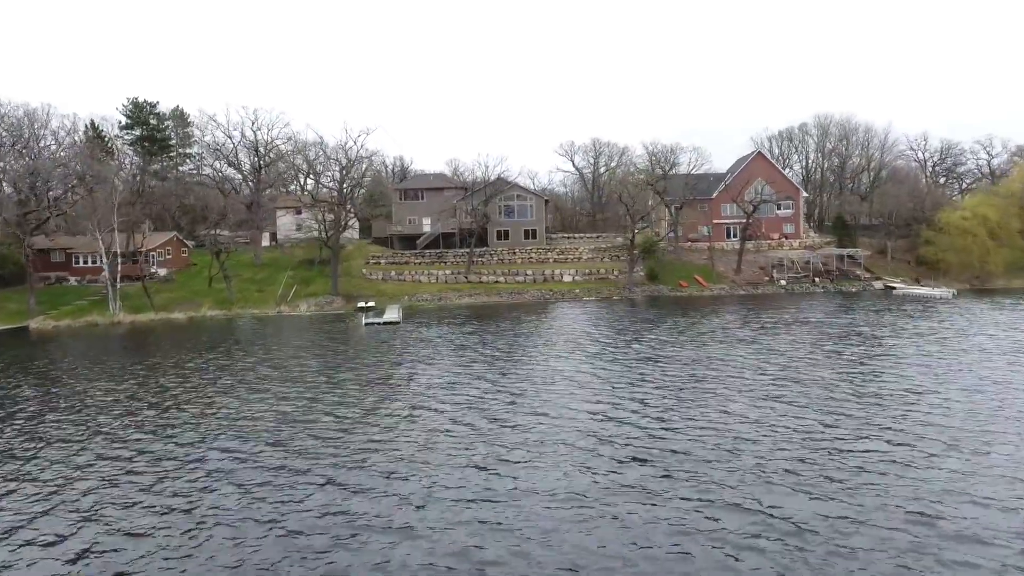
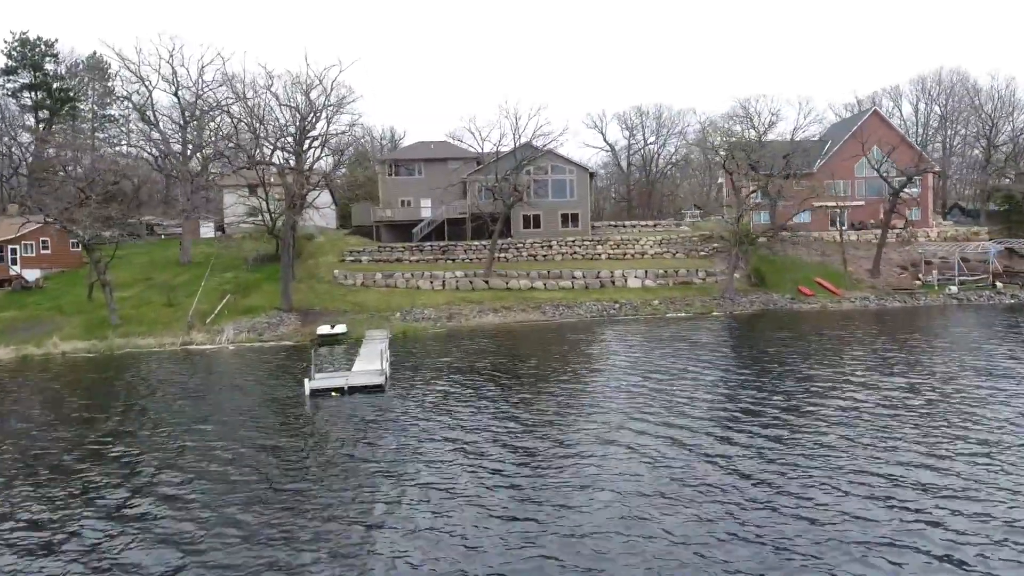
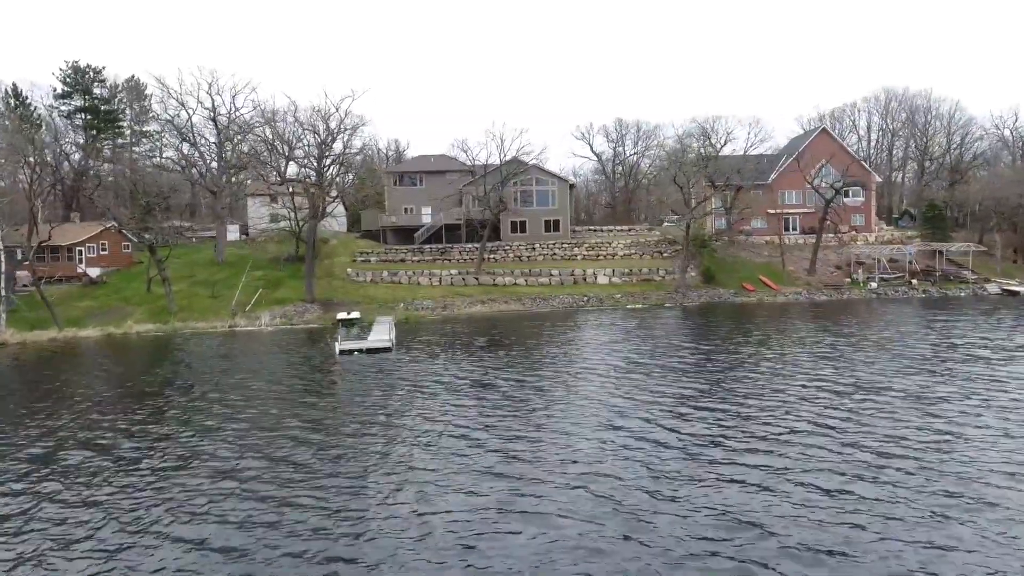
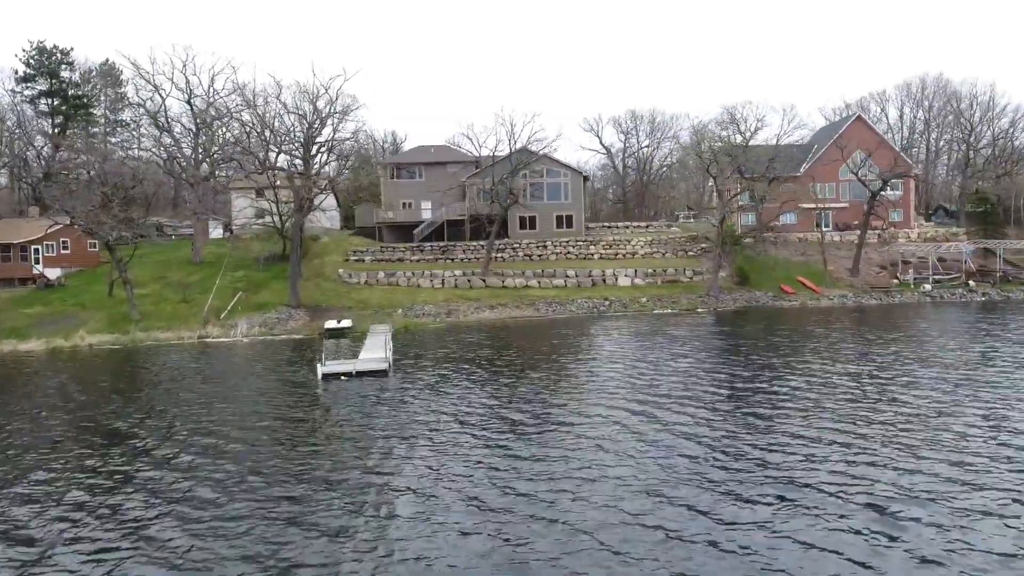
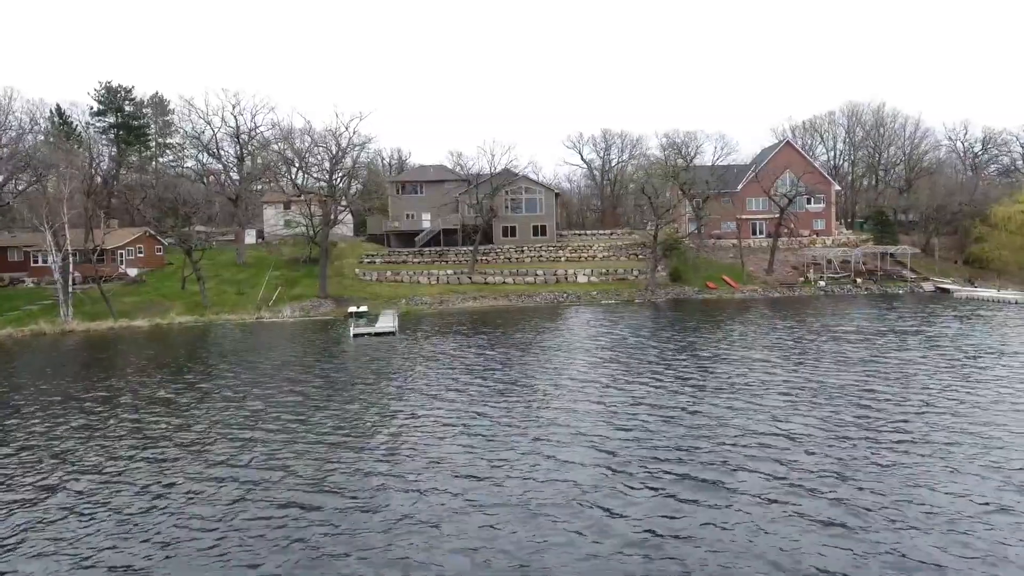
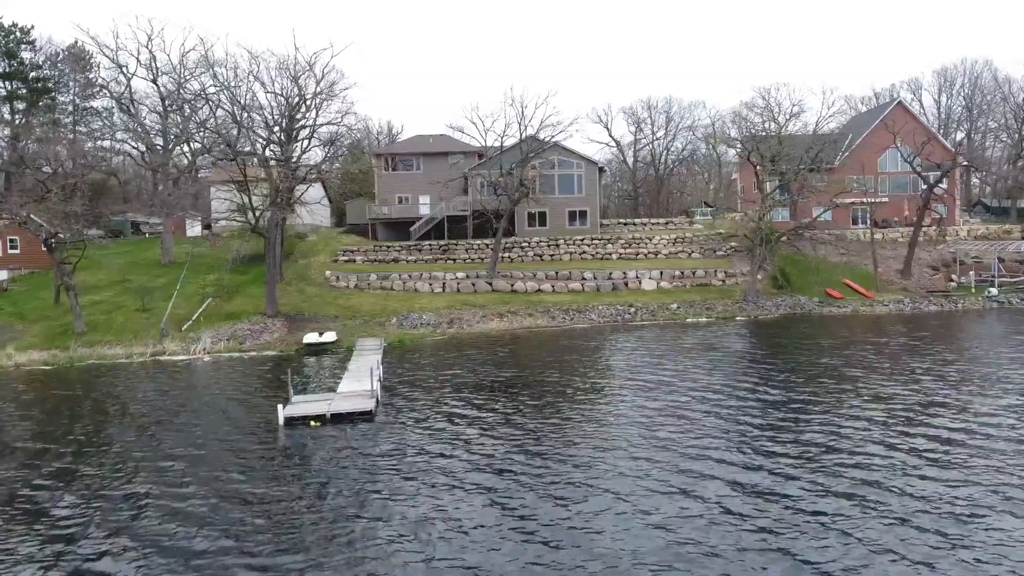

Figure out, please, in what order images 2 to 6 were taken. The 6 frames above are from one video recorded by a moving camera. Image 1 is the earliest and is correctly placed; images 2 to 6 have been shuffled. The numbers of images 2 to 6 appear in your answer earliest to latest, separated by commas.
5, 3, 4, 2, 6
